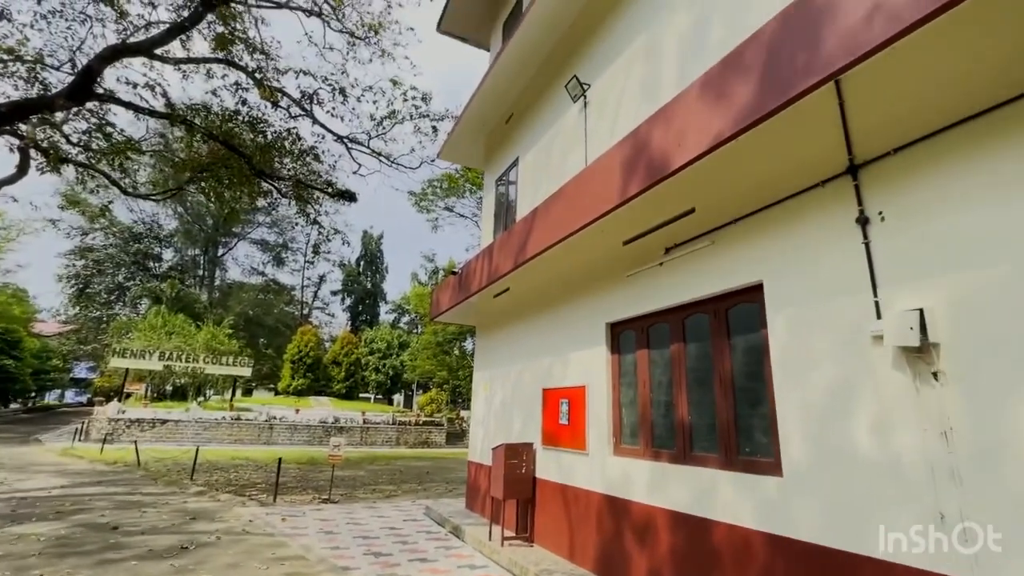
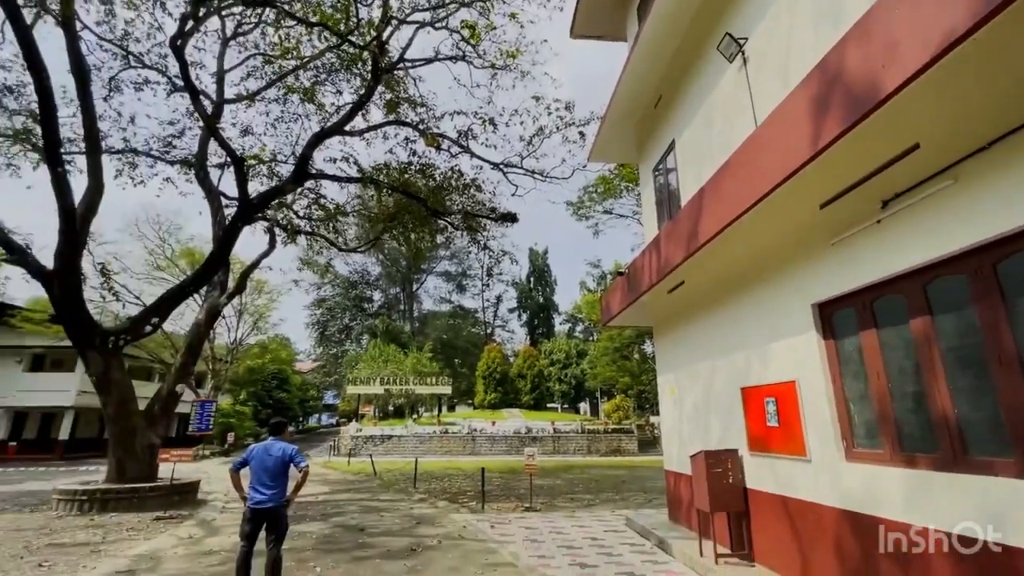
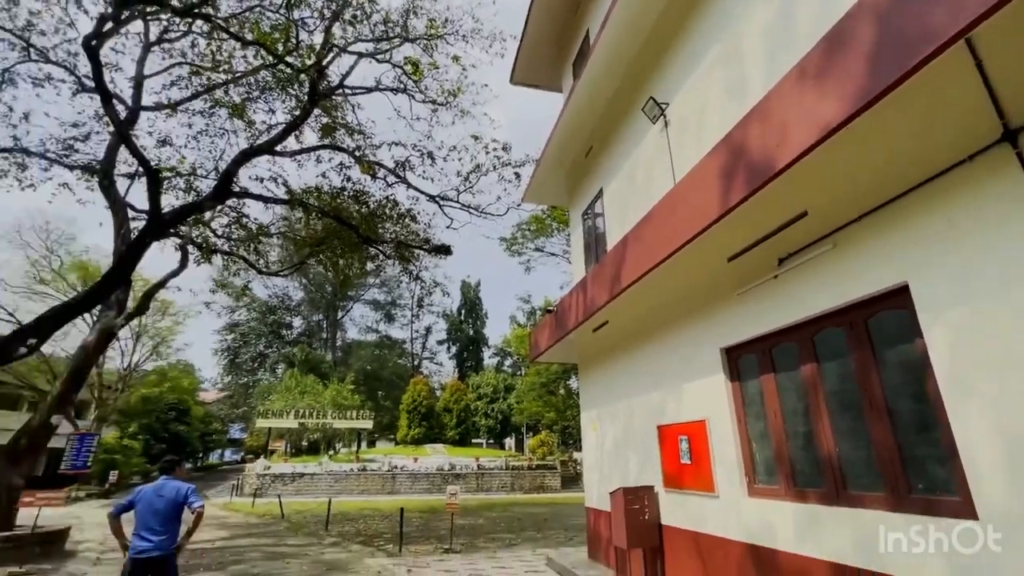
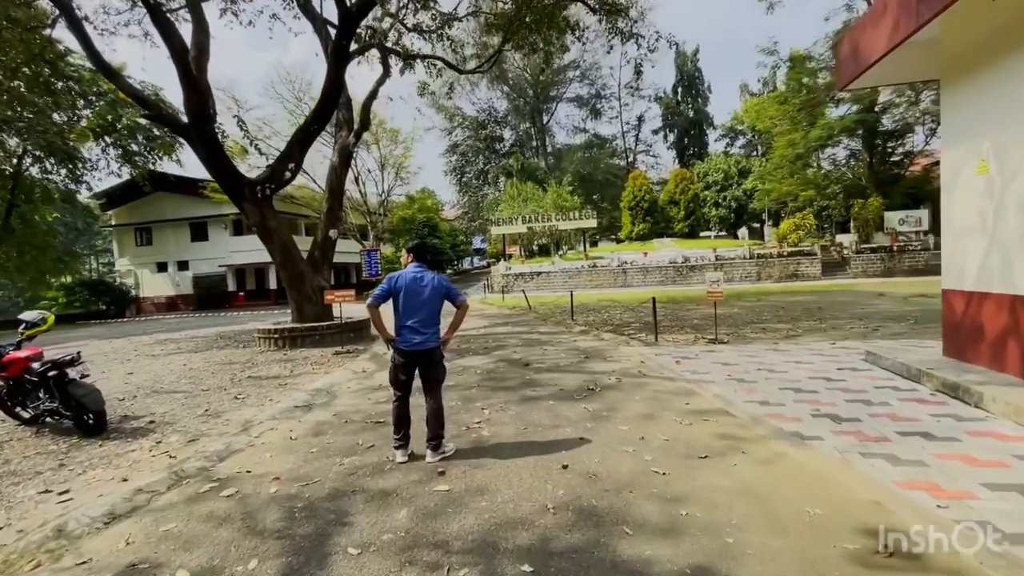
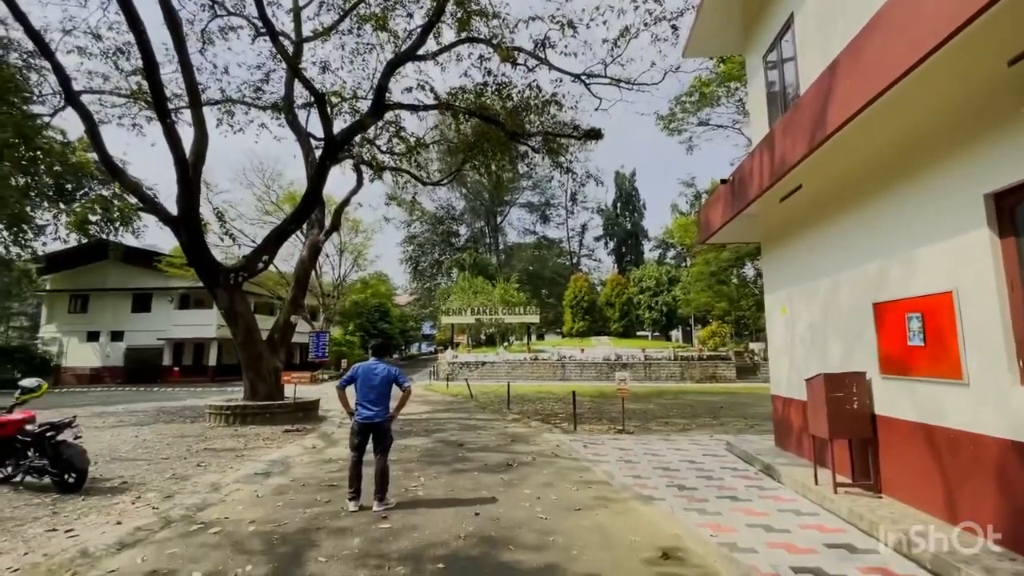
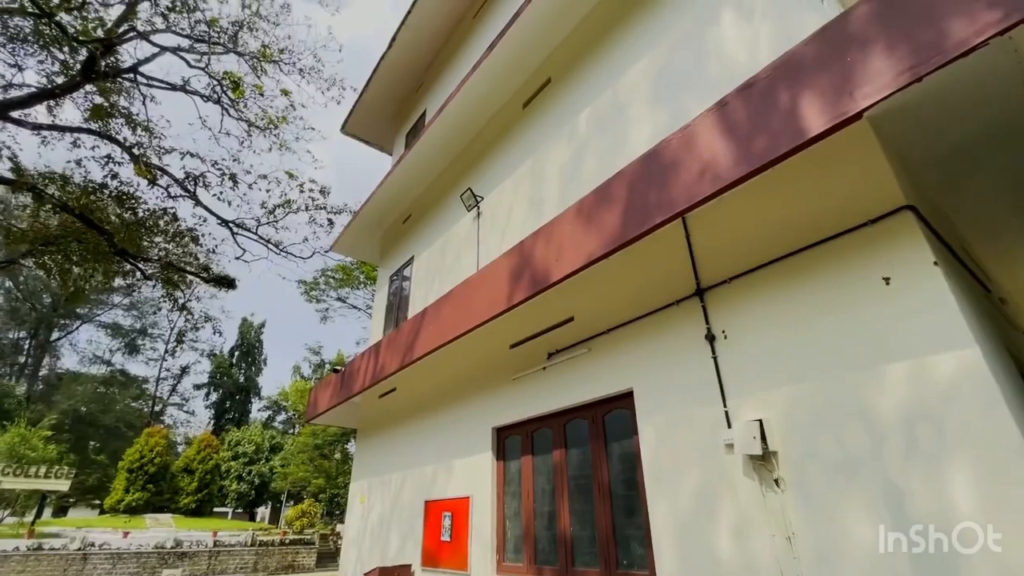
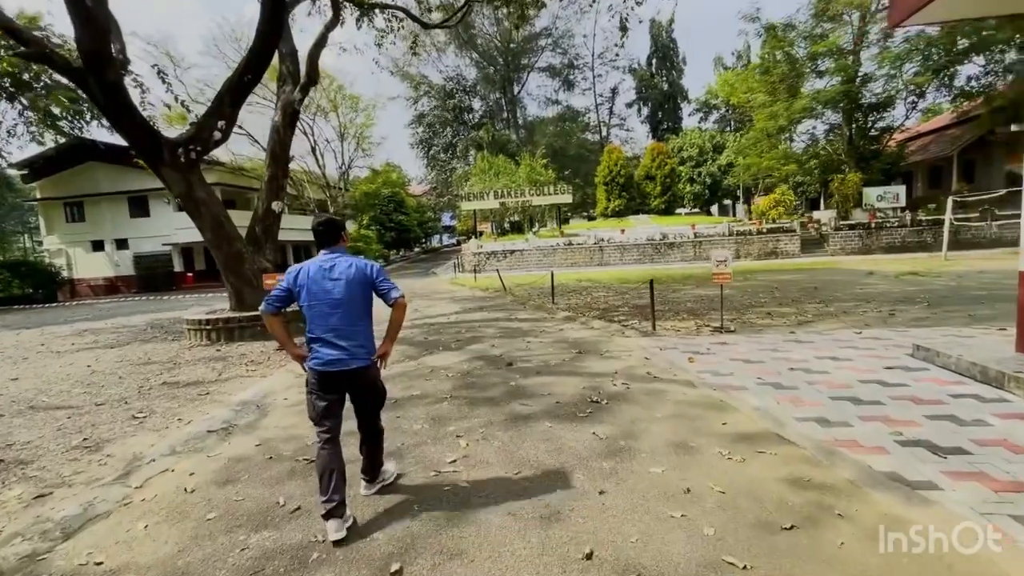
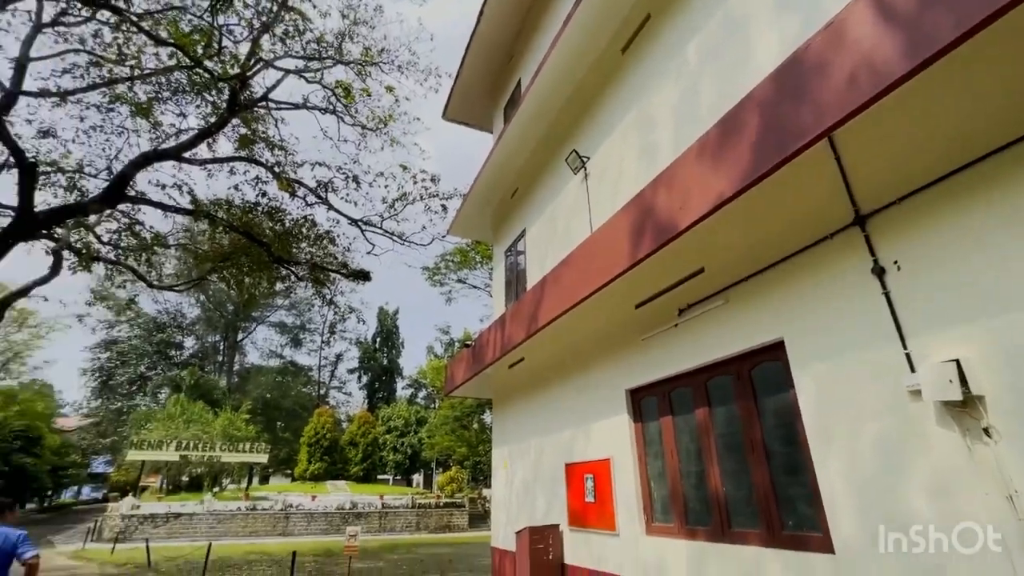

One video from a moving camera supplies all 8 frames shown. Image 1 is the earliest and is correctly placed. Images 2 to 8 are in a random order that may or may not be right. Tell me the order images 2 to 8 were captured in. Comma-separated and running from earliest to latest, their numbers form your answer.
6, 8, 3, 2, 5, 4, 7
